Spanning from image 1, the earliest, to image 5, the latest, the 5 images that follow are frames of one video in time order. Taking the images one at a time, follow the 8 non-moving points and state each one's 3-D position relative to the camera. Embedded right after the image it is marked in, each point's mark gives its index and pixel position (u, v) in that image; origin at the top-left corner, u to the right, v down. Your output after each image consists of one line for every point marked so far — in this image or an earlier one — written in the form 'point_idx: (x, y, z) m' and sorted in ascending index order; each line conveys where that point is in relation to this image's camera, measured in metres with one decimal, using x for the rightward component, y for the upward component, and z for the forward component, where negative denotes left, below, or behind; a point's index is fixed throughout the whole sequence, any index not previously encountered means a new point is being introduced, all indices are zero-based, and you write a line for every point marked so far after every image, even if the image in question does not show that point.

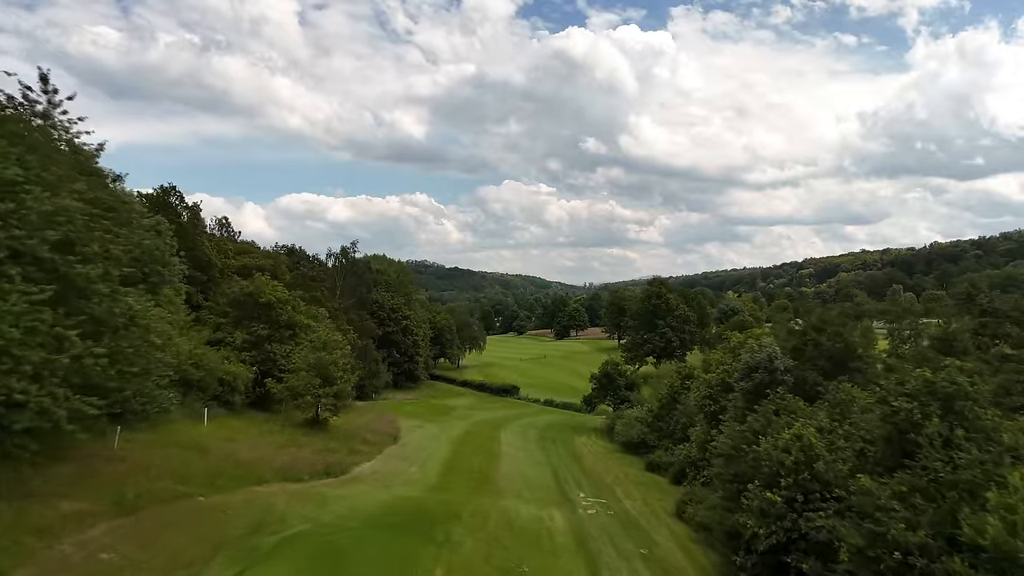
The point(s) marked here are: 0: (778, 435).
0: (+8.5, -4.8, +19.4) m
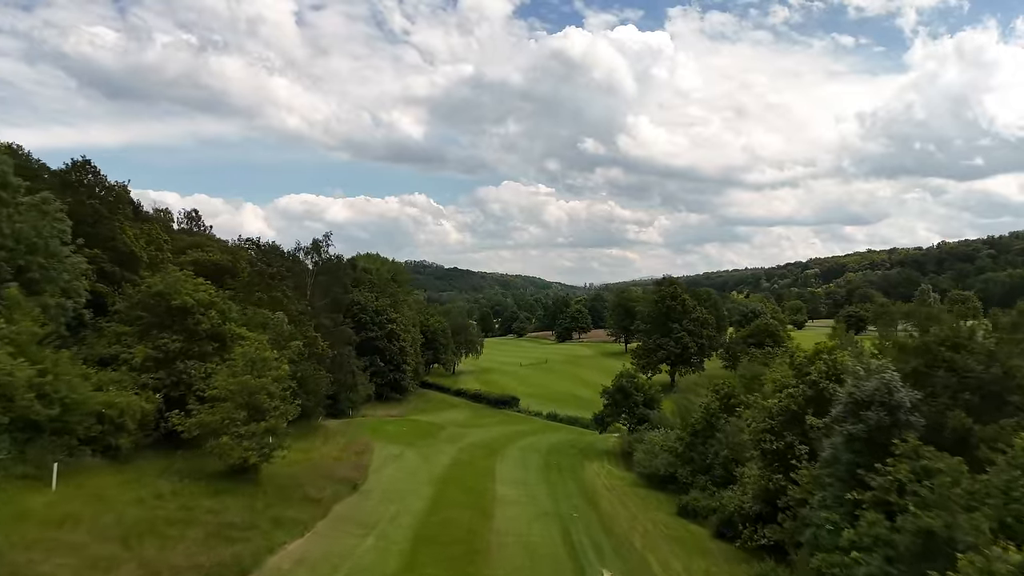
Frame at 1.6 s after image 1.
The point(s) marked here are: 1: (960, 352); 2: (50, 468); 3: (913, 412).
0: (+8.5, -4.7, +10.8) m
1: (+14.0, -2.0, +18.9) m
2: (-14.2, -5.5, +18.6) m
3: (+11.8, -3.6, +17.7) m
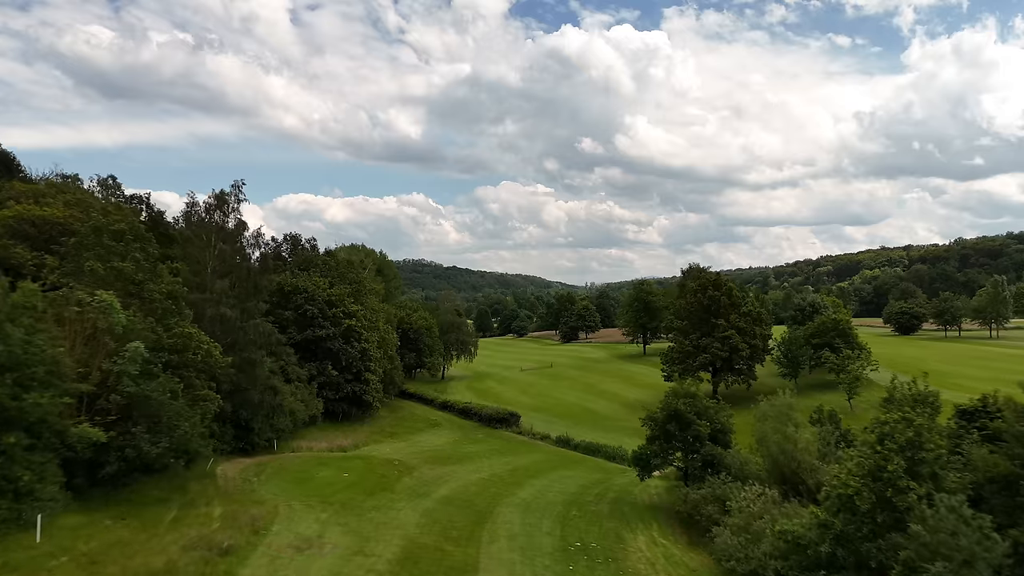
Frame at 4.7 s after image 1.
0: (+8.4, -3.2, -6.2) m
1: (+14.0, -0.5, +2.0) m
2: (-14.2, -4.0, +1.5) m
3: (+11.7, -2.1, +0.7) m
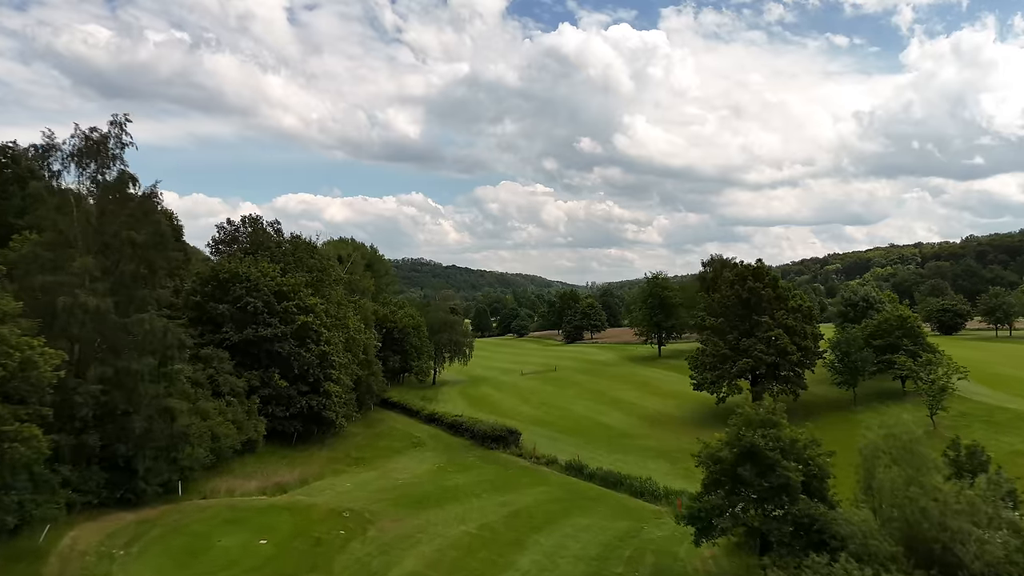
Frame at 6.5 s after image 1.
0: (+8.3, -2.3, -16.7) m
1: (+13.9, +0.4, -8.6) m
2: (-14.3, -3.2, -9.1) m
3: (+11.6, -1.3, -9.9) m
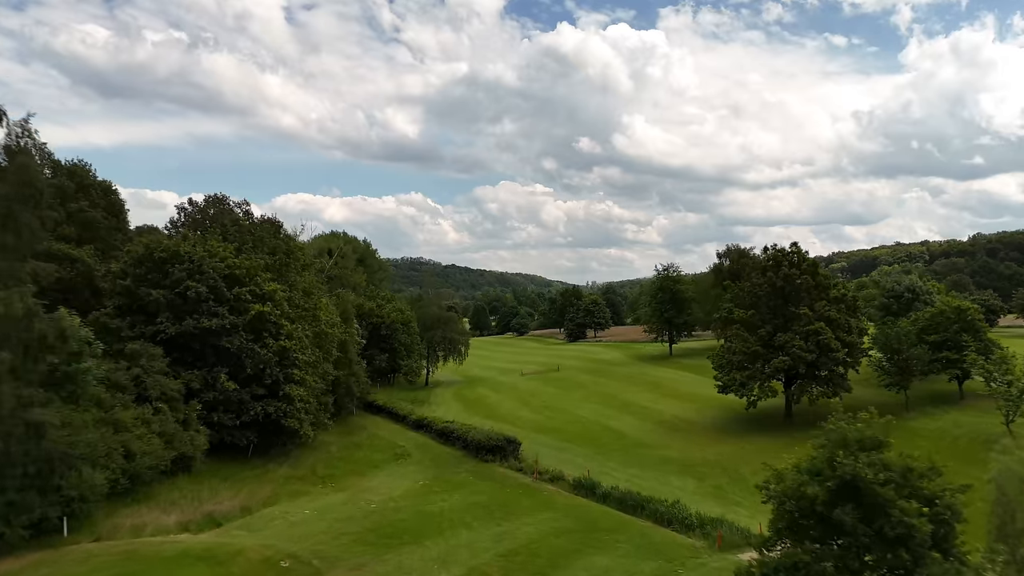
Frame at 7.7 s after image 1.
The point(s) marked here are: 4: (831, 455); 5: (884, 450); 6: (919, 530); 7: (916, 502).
0: (+8.3, -1.3, -23.5) m
1: (+13.8, +1.3, -15.4) m
2: (-14.4, -2.3, -15.9) m
3: (+11.6, -0.3, -16.6) m
4: (+8.6, -4.5, +16.5) m
5: (+10.0, -4.3, +16.3) m
6: (+9.9, -5.8, +14.8) m
7: (+10.4, -5.5, +15.5) m
